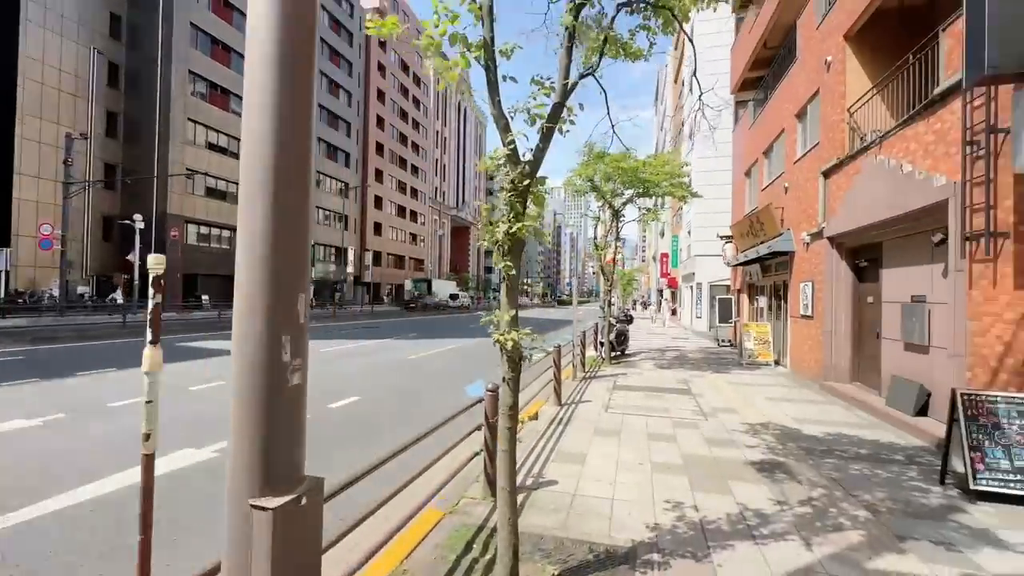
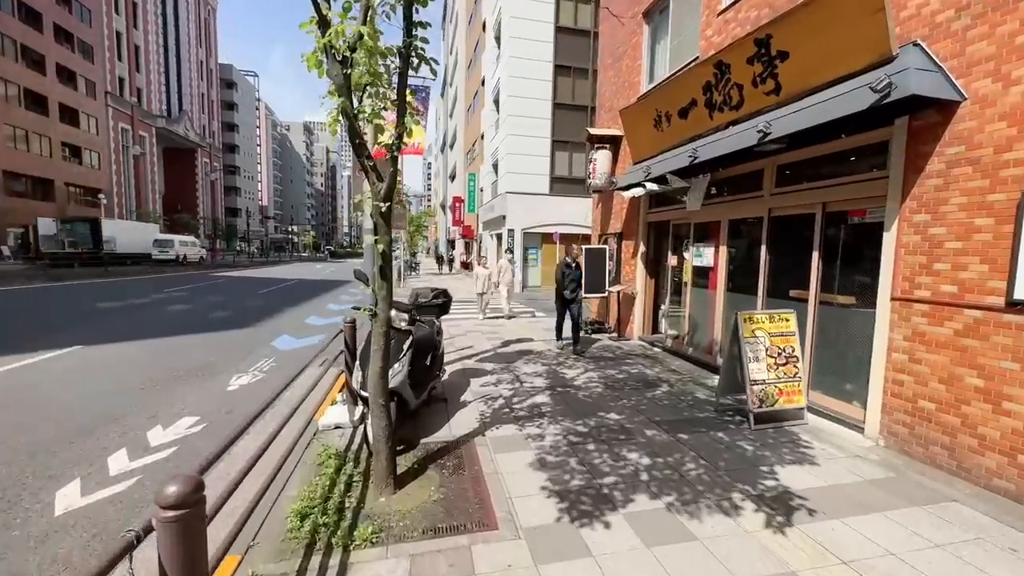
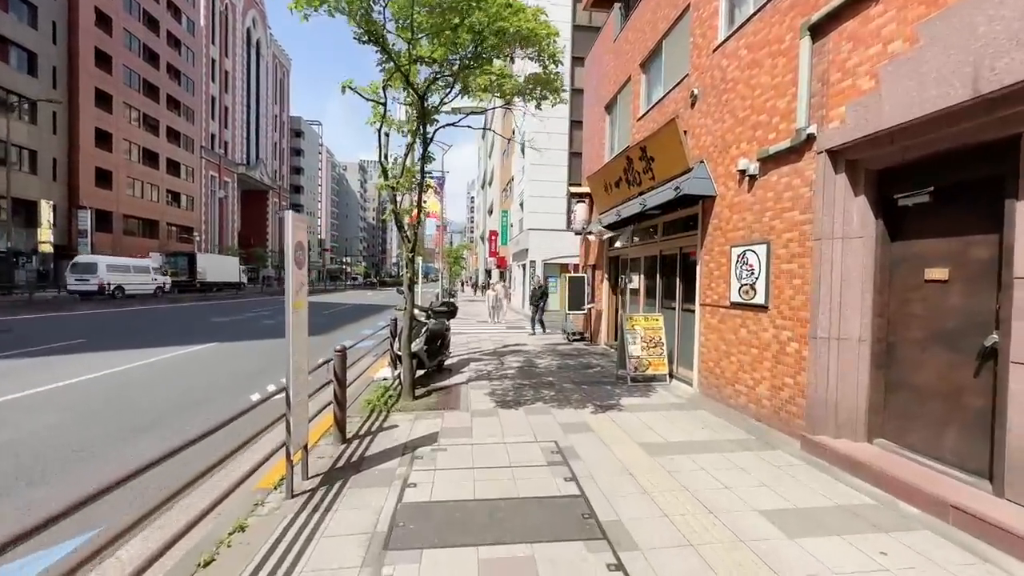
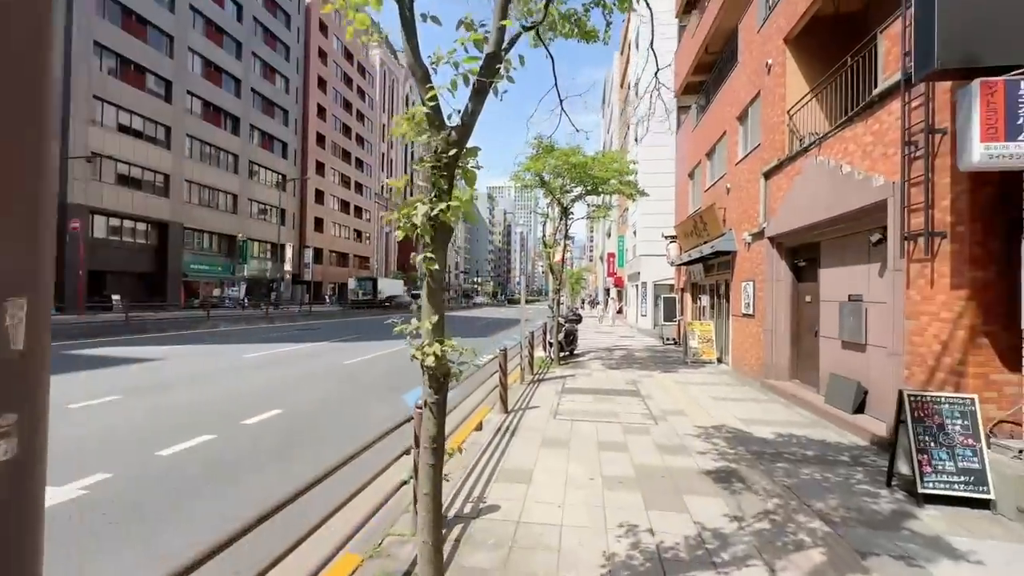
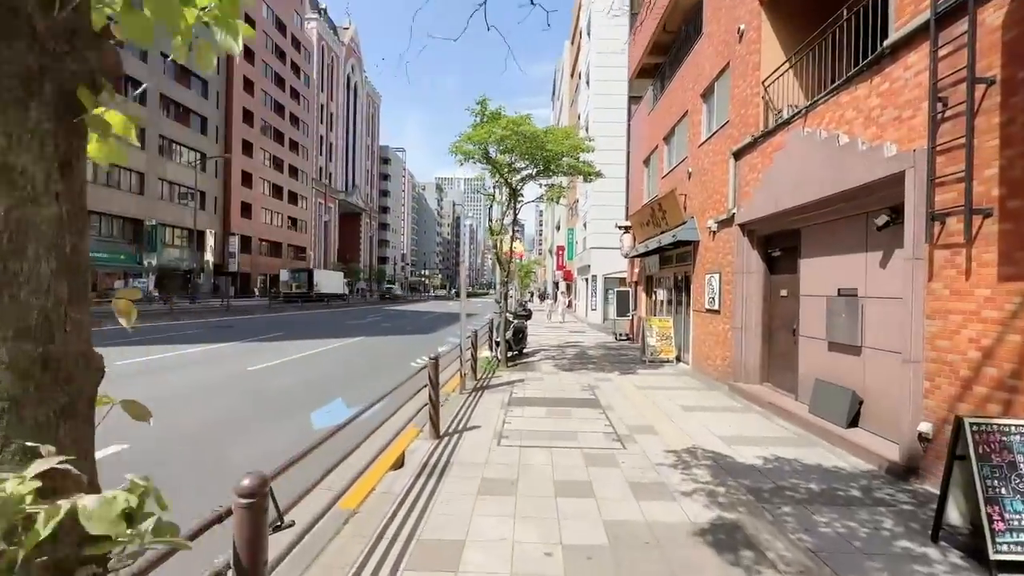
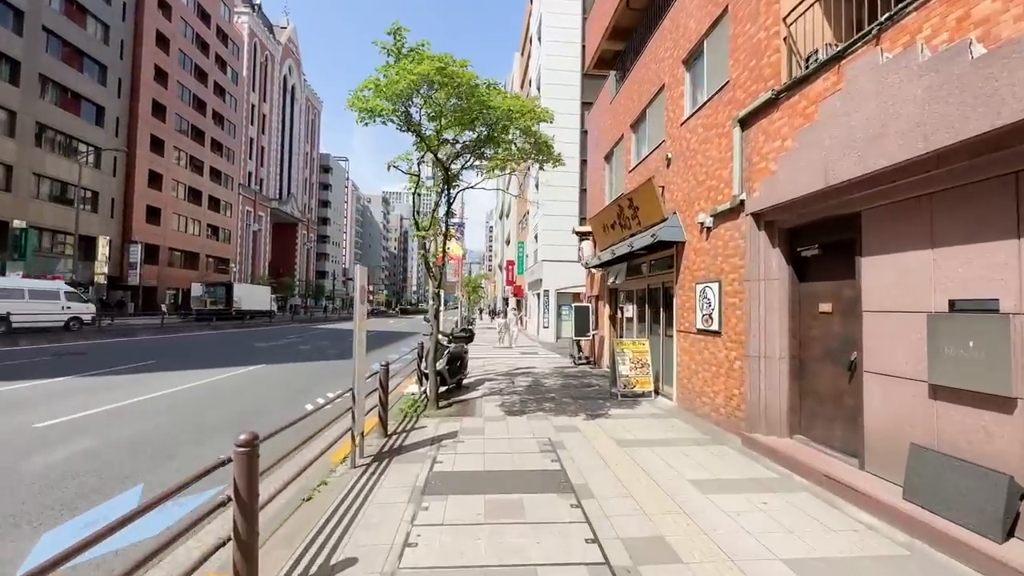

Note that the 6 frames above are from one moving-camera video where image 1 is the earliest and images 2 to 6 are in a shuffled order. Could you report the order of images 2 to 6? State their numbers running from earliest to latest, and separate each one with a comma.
4, 5, 6, 3, 2
